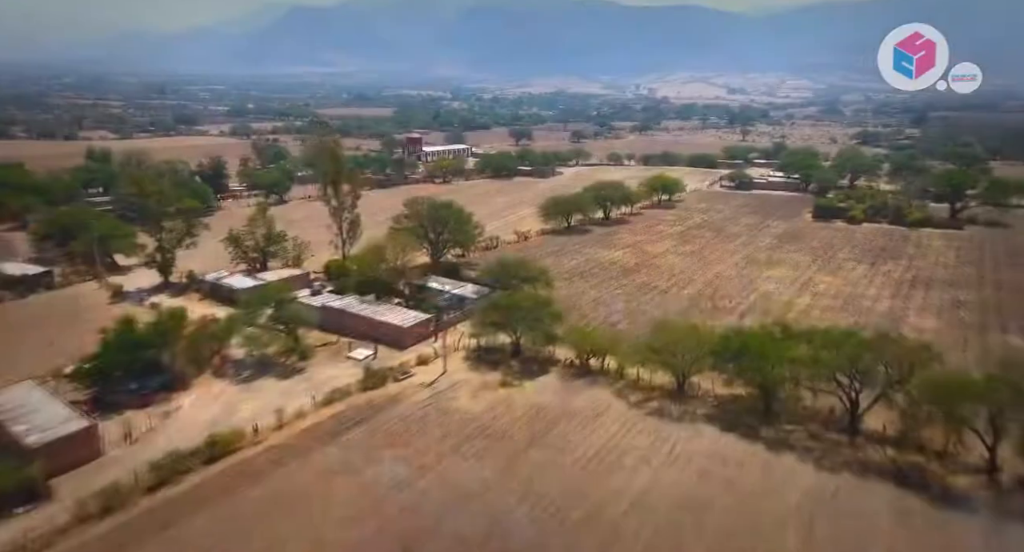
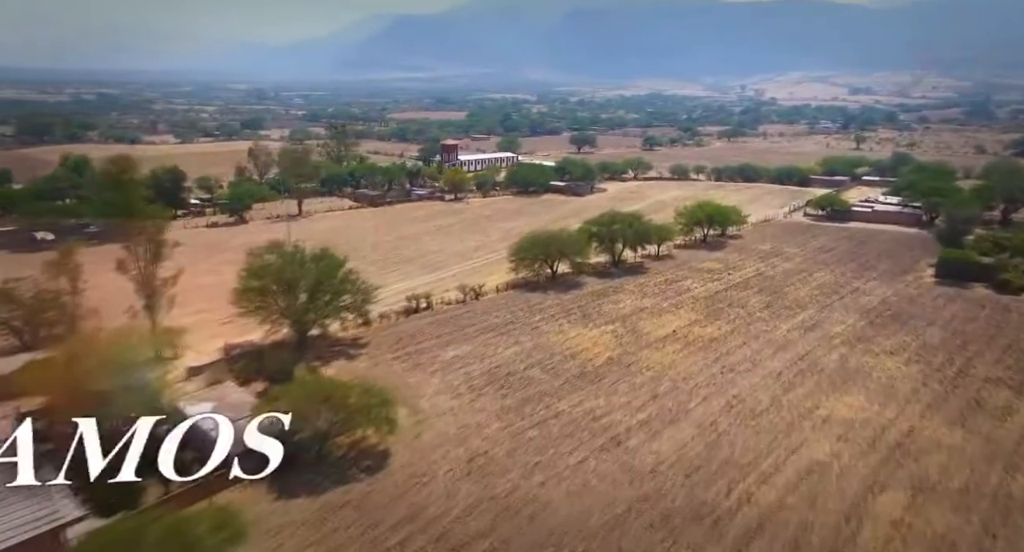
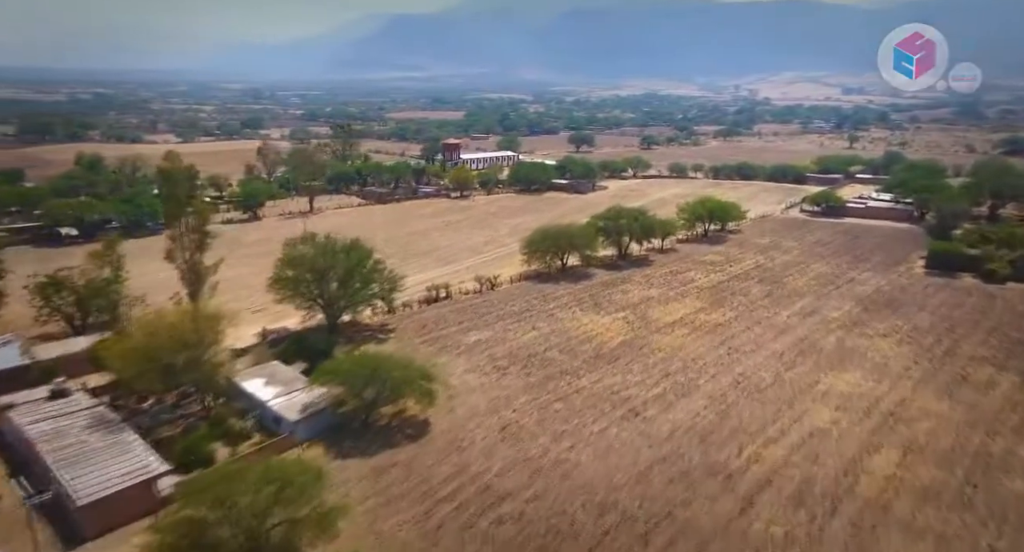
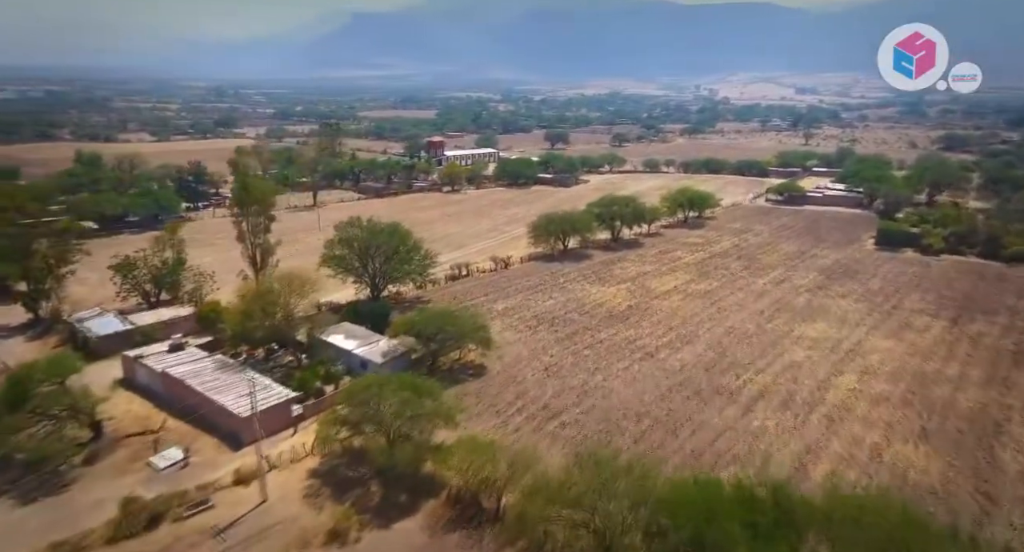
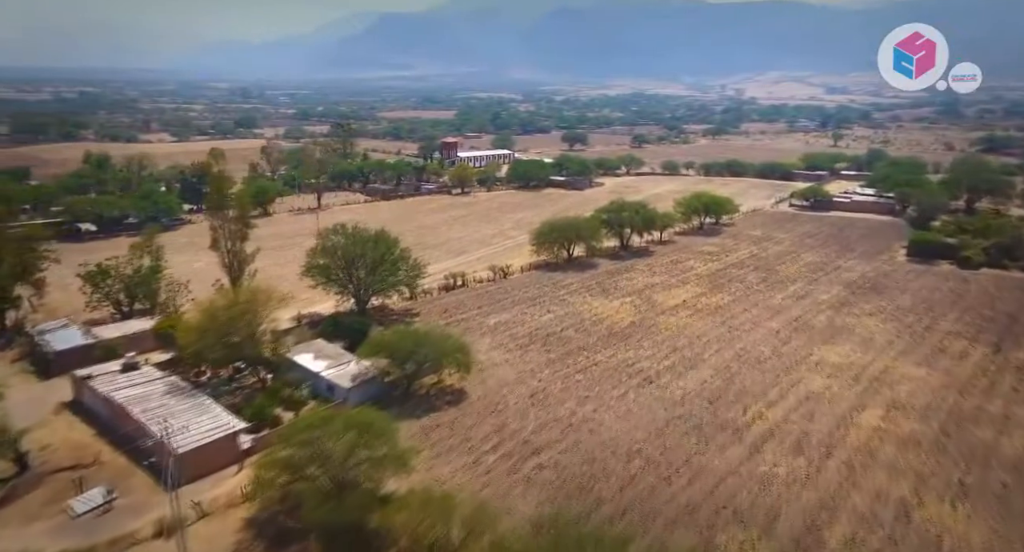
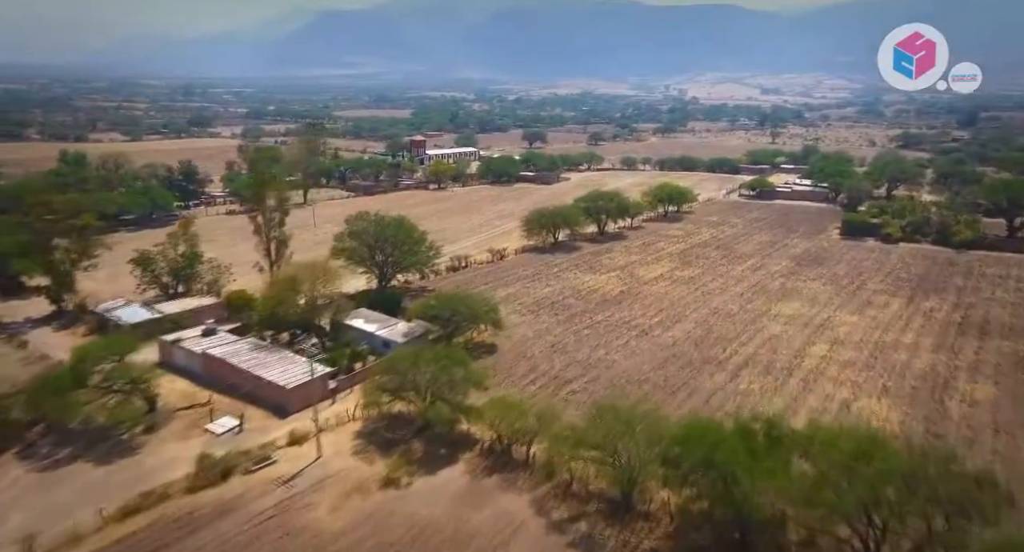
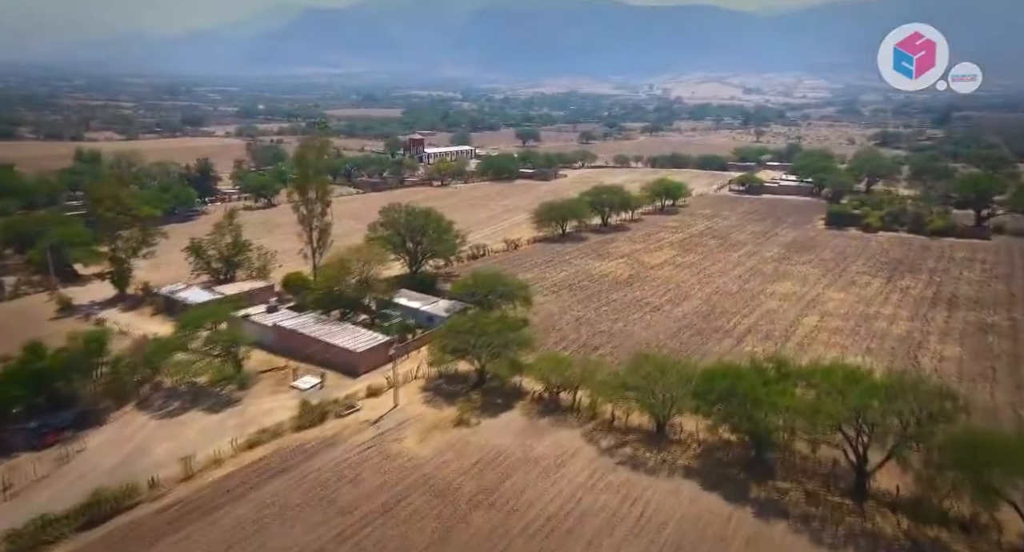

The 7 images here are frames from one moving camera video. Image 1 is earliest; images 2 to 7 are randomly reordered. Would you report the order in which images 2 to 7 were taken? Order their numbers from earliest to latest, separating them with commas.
7, 6, 4, 5, 3, 2
